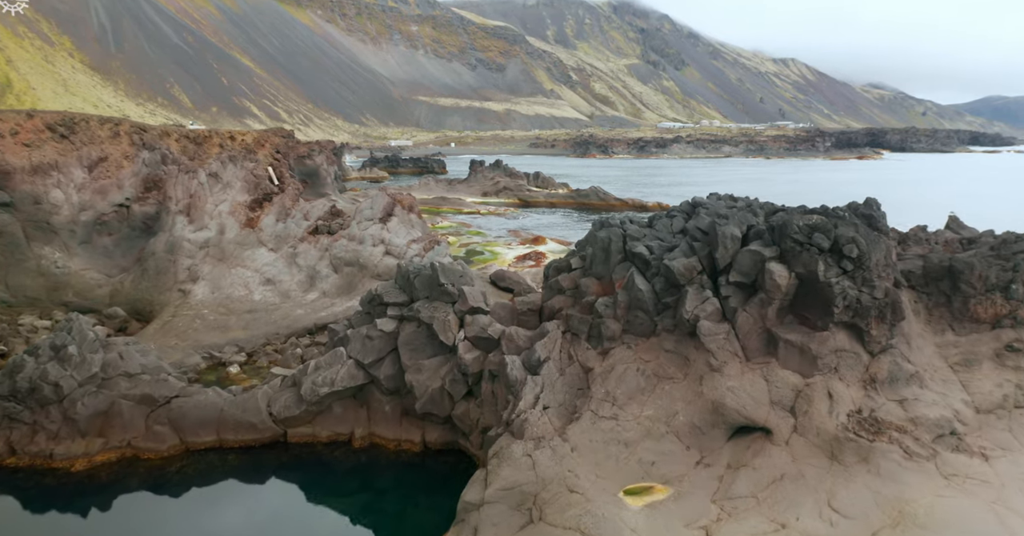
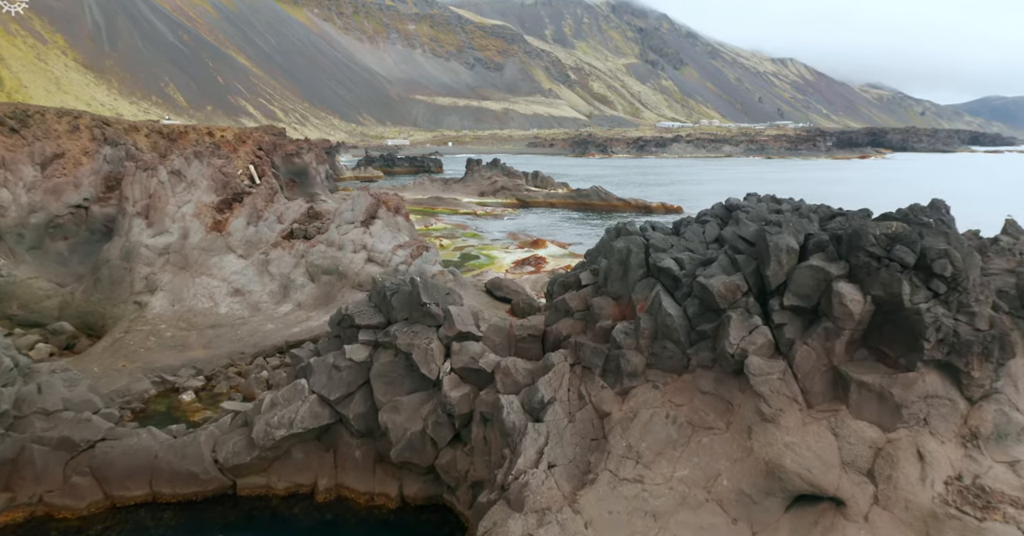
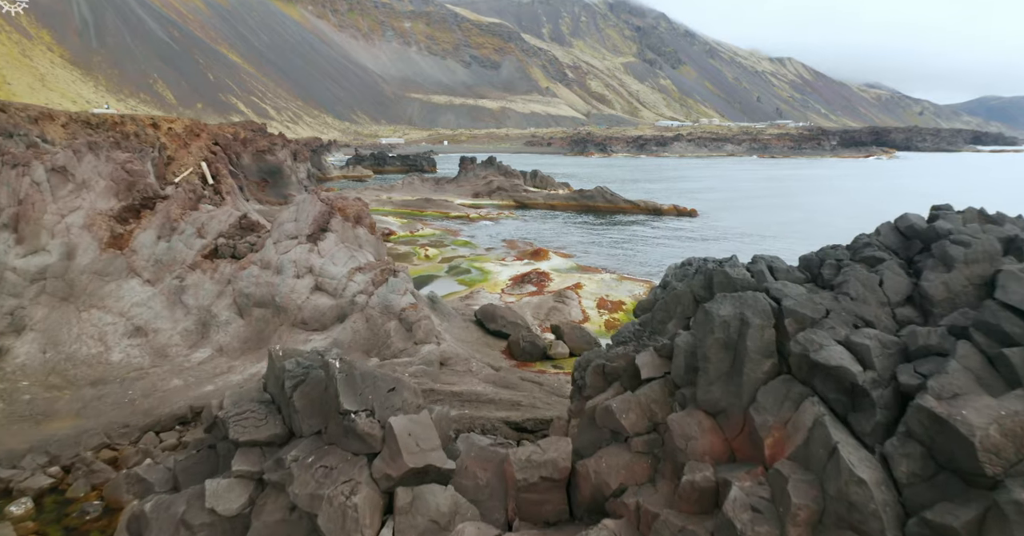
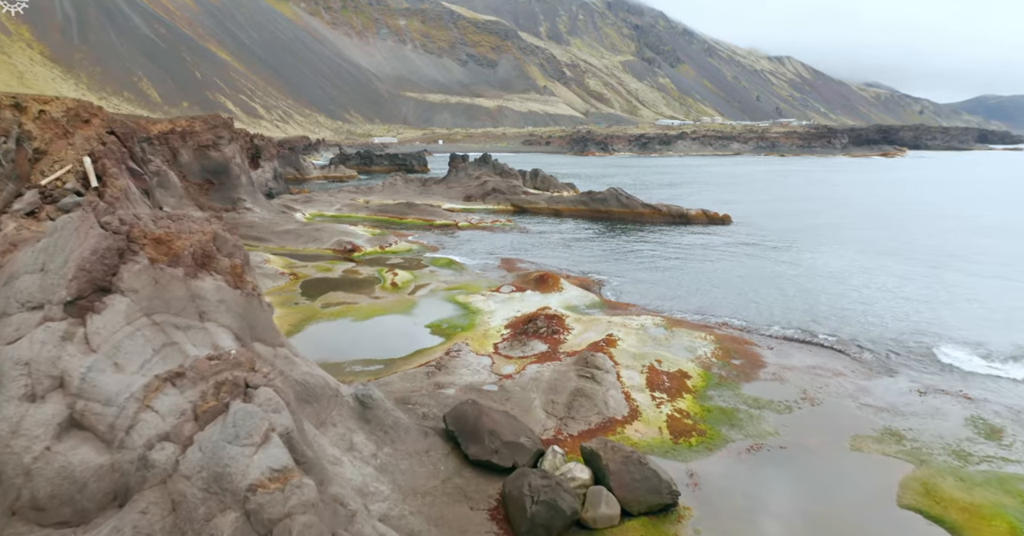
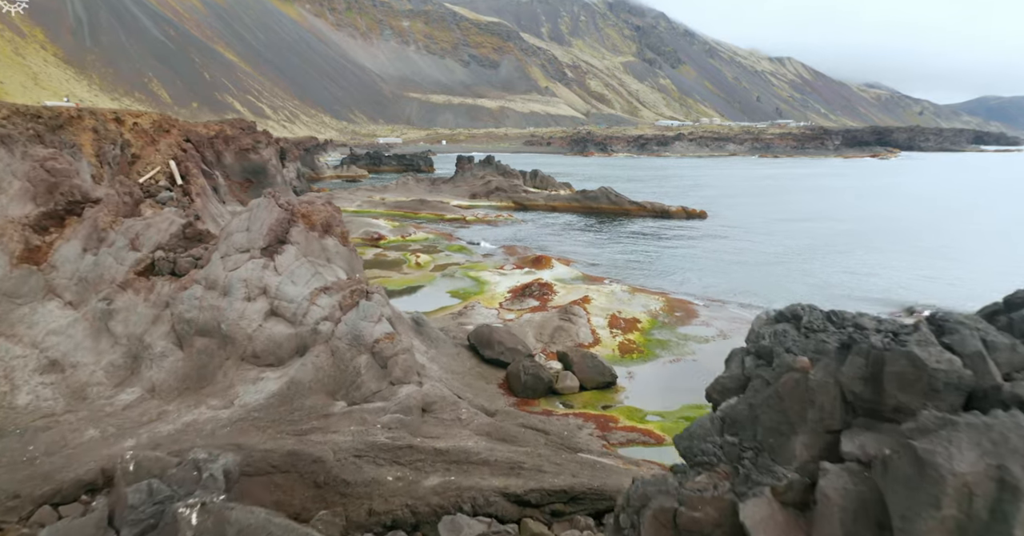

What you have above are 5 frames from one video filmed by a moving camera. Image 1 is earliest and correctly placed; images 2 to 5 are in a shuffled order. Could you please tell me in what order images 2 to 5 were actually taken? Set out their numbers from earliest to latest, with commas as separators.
2, 3, 5, 4
